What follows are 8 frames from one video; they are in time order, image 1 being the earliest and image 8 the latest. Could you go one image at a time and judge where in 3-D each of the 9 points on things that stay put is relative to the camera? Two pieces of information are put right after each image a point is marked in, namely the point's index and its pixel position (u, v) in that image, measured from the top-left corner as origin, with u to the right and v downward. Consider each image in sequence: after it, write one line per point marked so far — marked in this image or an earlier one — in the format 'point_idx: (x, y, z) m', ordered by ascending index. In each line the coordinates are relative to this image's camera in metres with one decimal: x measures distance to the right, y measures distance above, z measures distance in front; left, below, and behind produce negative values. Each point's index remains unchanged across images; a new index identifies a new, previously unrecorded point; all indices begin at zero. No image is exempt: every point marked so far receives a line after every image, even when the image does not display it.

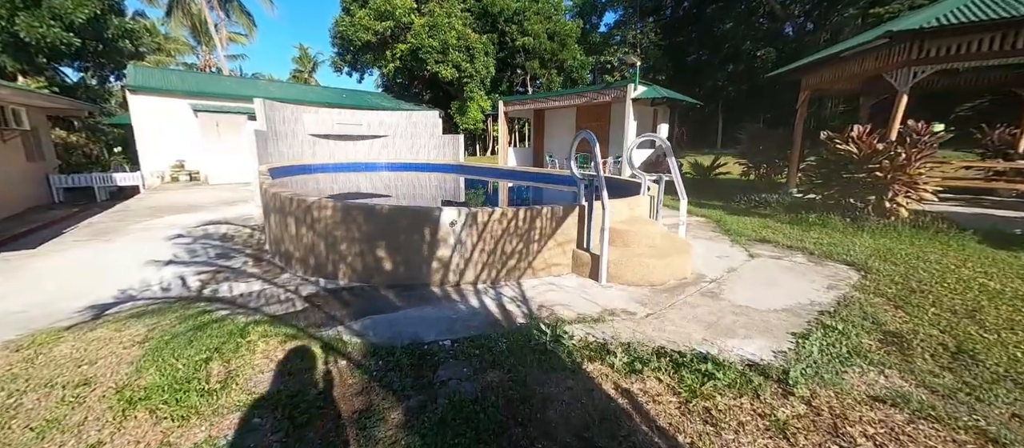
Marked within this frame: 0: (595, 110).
0: (+2.8, +3.6, +12.5) m
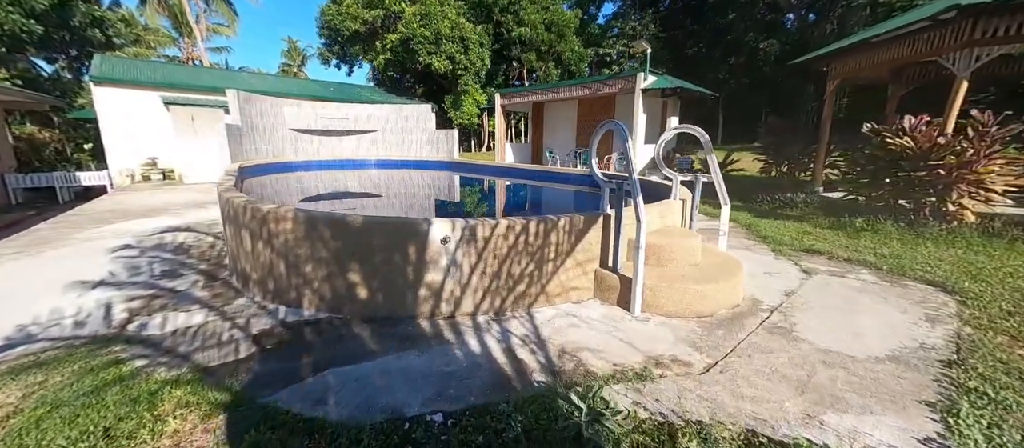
0: (+2.7, +3.7, +11.9) m
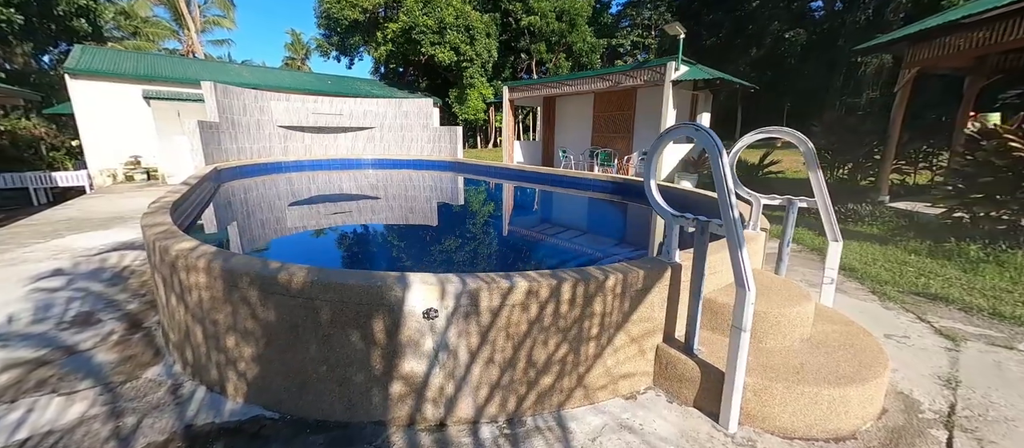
0: (+2.9, +3.6, +11.1) m
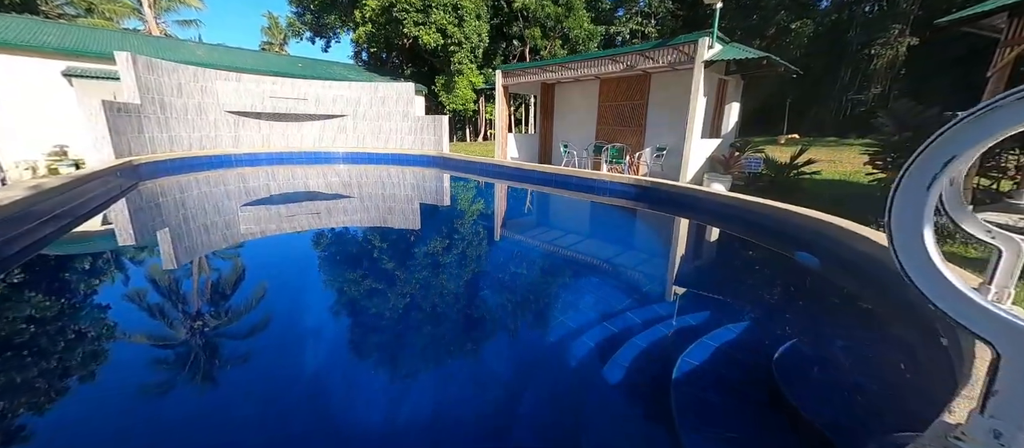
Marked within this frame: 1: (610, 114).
0: (+2.7, +3.5, +10.1) m
1: (+2.5, +2.9, +10.4) m
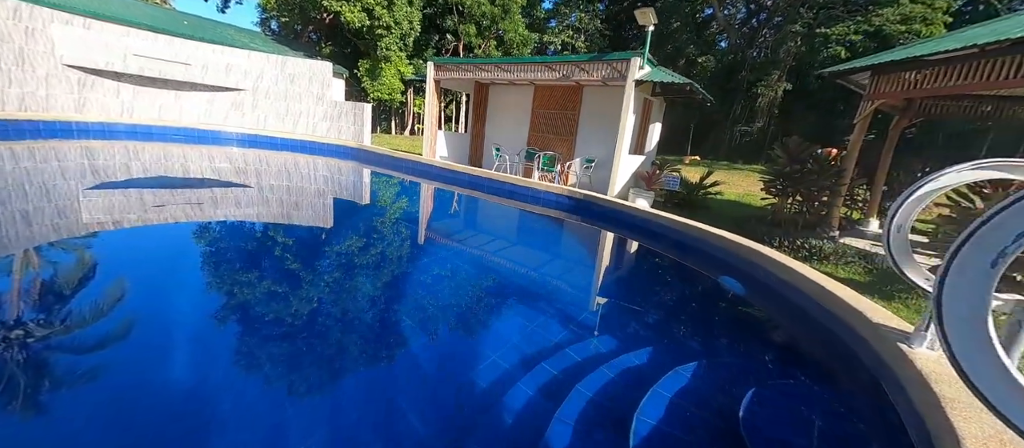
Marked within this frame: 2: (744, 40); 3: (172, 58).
0: (+1.1, +3.3, +10.0) m
1: (+0.8, +2.7, +10.3) m
2: (+10.4, +8.3, +18.1) m
3: (-8.3, +4.1, +9.9) m
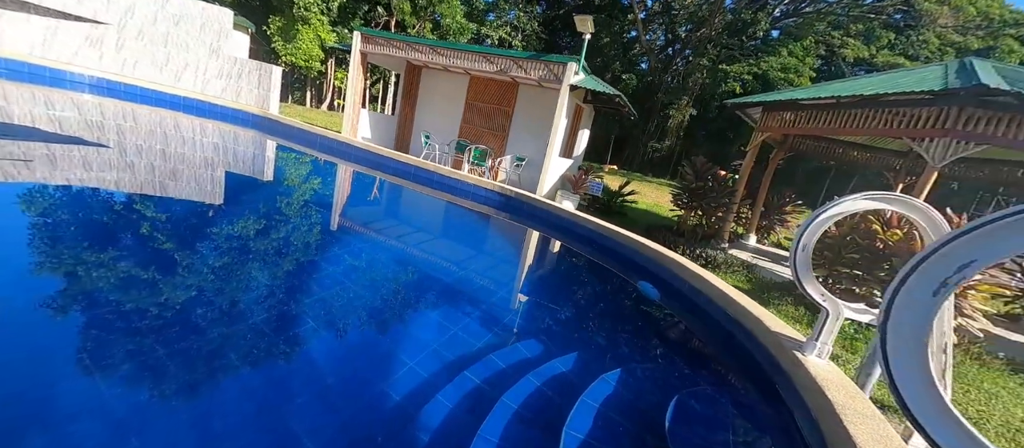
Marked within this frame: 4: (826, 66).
0: (-0.6, +3.4, +9.7) m
1: (-1.0, +2.8, +10.0) m
2: (+7.4, +7.9, +19.5) m
3: (-9.7, +4.8, +7.8) m
4: (+14.1, +7.1, +17.8) m
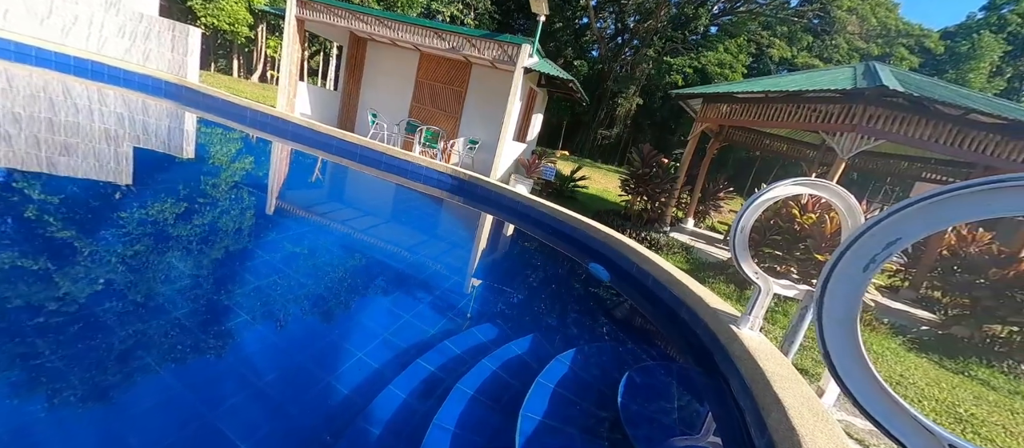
0: (-1.7, +3.8, +9.3) m
1: (-2.1, +3.2, +9.5) m
2: (+5.0, +8.7, +19.8) m
3: (-10.5, +5.1, +6.2) m
4: (+11.9, +7.8, +19.0) m
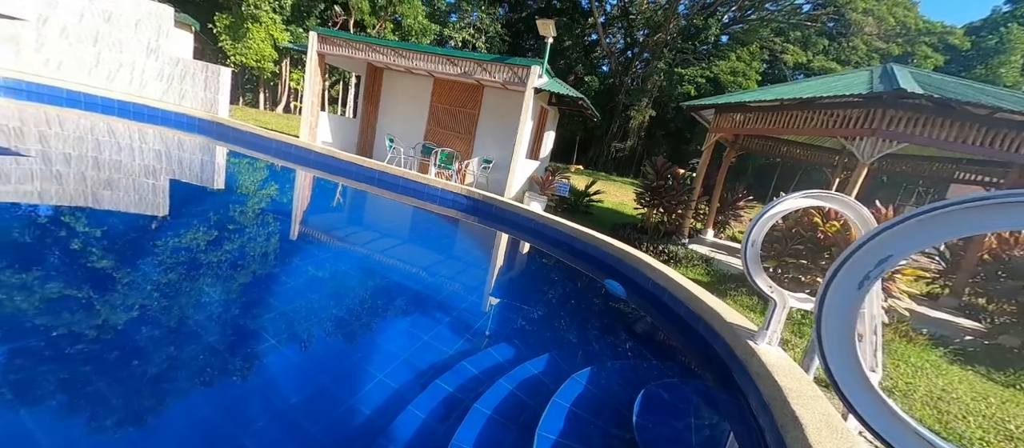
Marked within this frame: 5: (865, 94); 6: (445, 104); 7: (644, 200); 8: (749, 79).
0: (-1.4, +3.3, +9.6) m
1: (-1.8, +2.7, +9.8) m
2: (+5.6, +8.0, +20.0) m
3: (-10.4, +4.5, +6.9) m
4: (+12.4, +7.4, +18.9) m
5: (+4.0, +1.5, +4.5) m
6: (-1.6, +2.9, +9.7) m
7: (+3.0, +0.5, +8.7) m
8: (+10.1, +6.1, +16.5) m
